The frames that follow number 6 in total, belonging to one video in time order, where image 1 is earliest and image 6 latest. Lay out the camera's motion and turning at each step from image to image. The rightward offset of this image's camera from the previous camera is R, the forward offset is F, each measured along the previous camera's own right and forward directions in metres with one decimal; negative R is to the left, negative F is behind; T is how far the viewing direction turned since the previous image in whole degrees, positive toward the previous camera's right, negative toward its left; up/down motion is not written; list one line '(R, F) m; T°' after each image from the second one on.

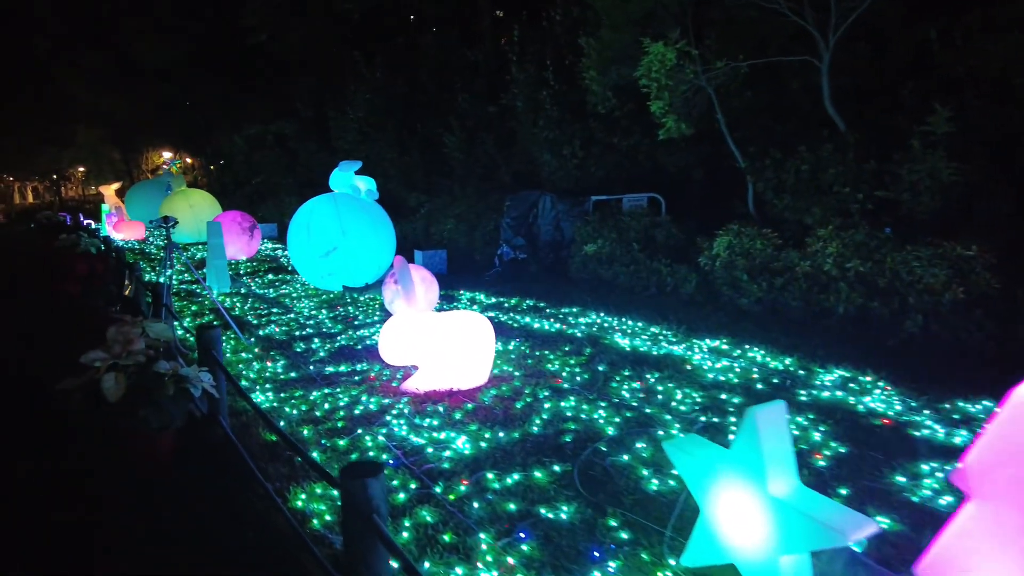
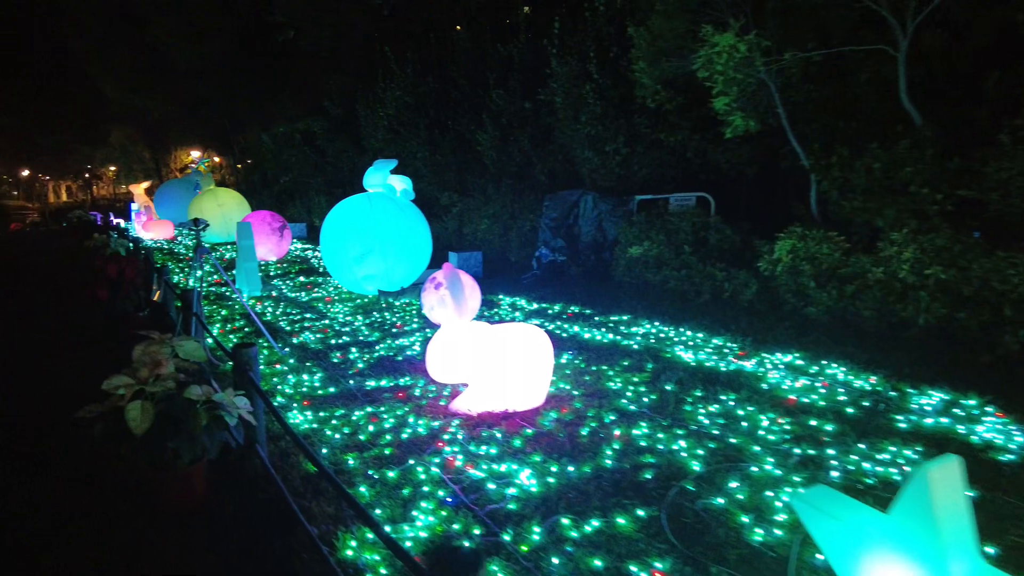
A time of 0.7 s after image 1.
(-0.3, +0.5) m; -2°
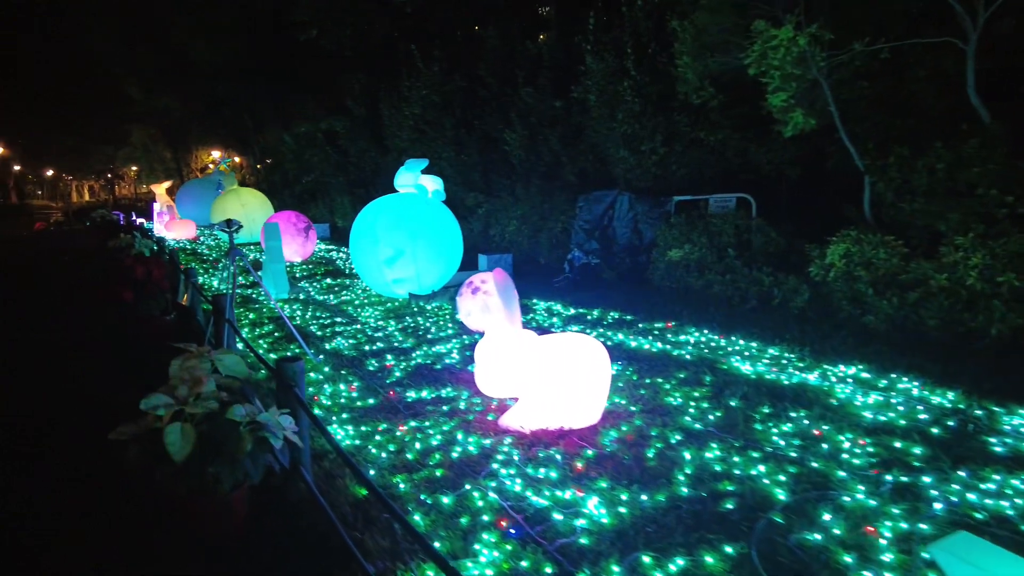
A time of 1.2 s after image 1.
(-0.3, +0.3) m; -1°
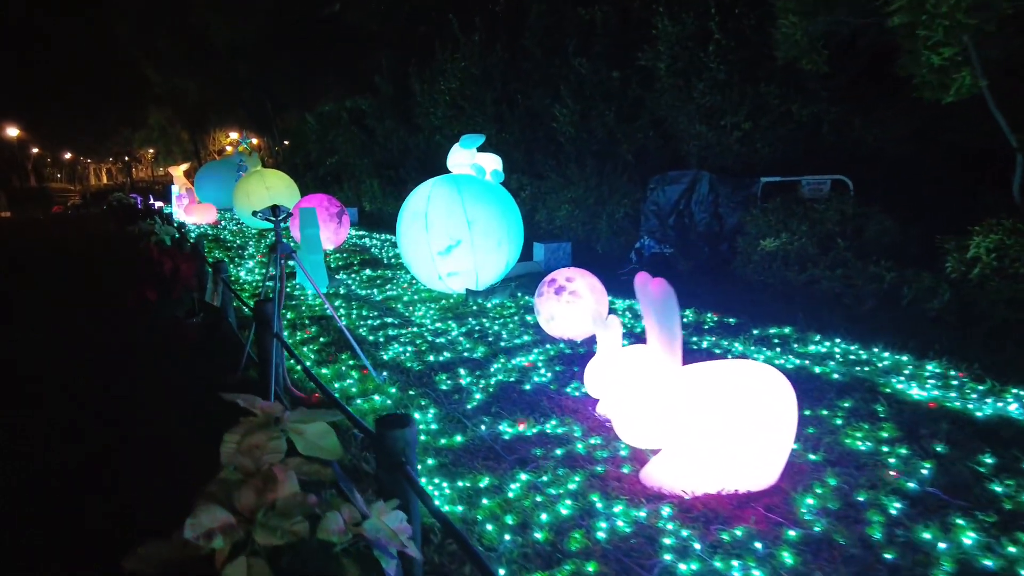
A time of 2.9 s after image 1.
(-0.6, +1.1) m; -1°
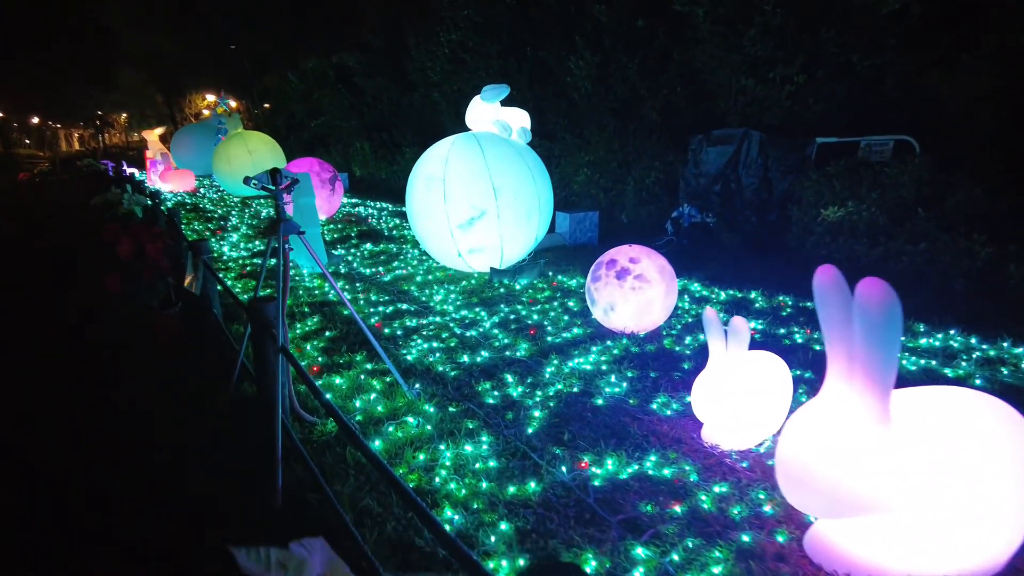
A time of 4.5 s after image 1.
(-0.4, +1.0) m; +1°
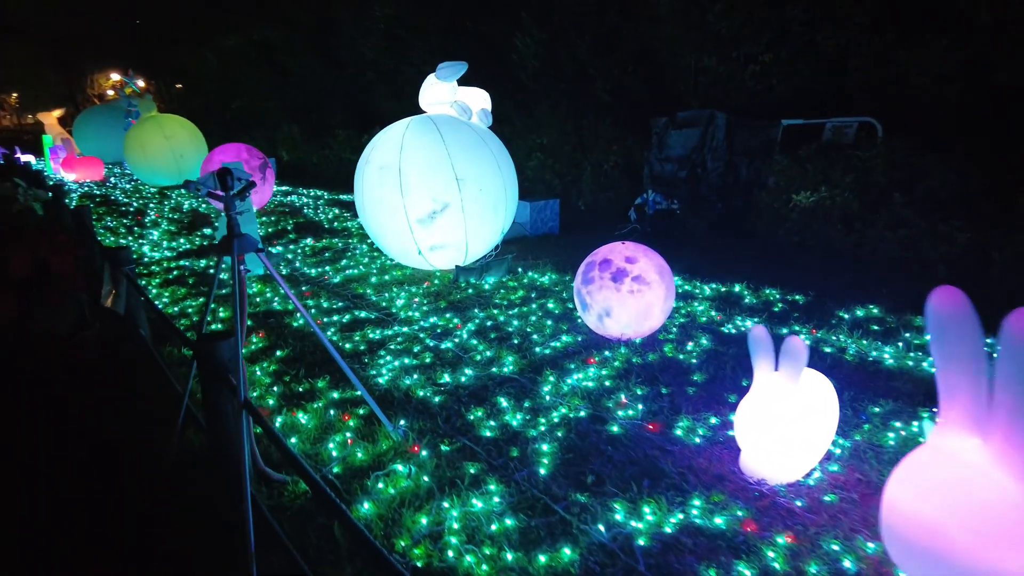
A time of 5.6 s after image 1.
(-0.3, +0.5) m; +6°
